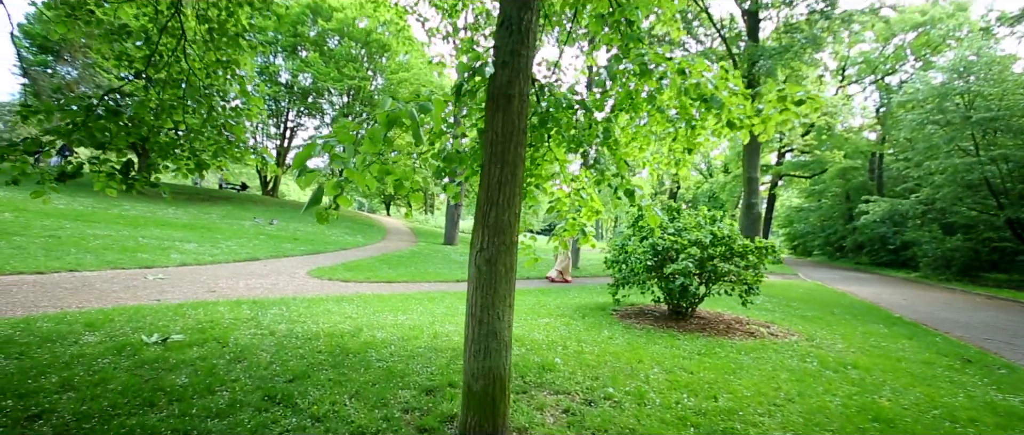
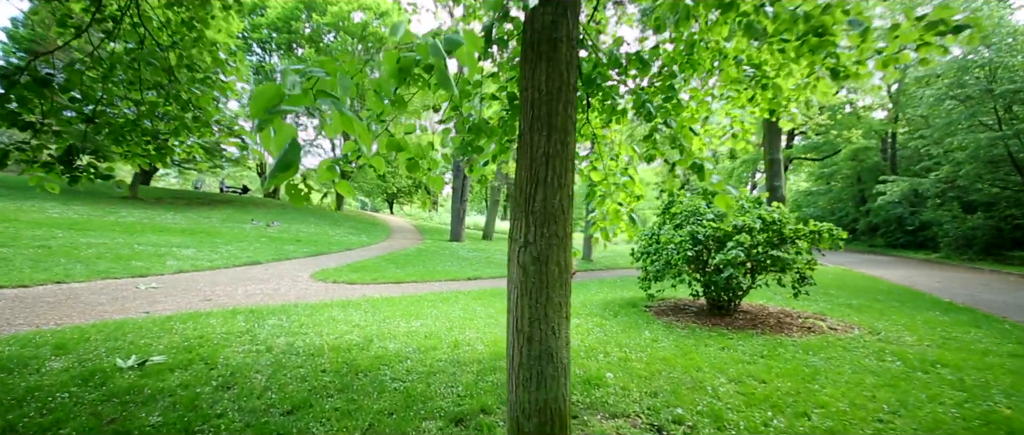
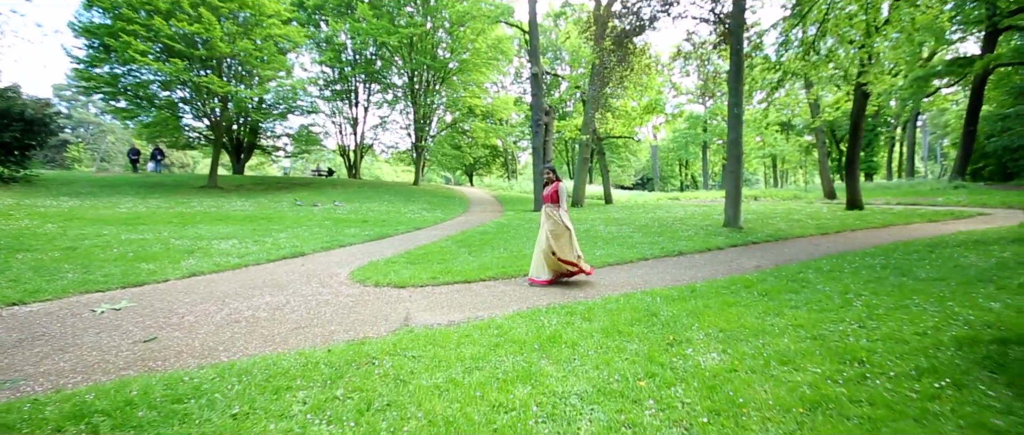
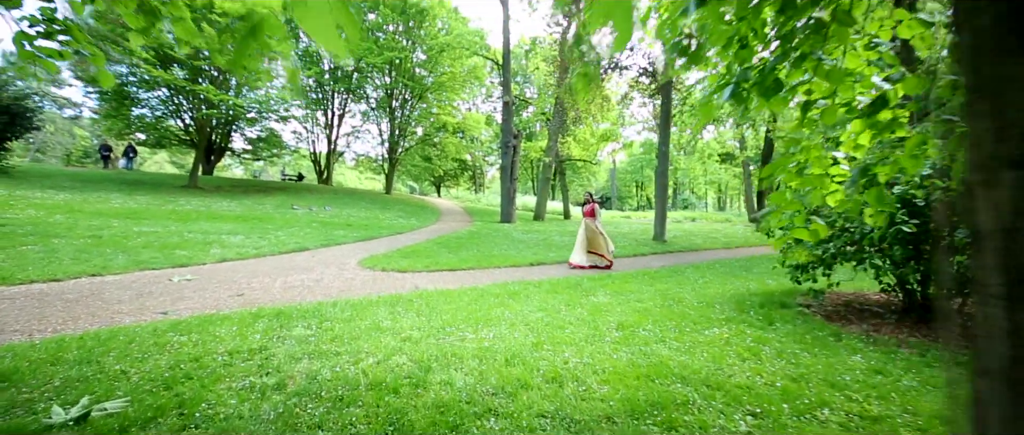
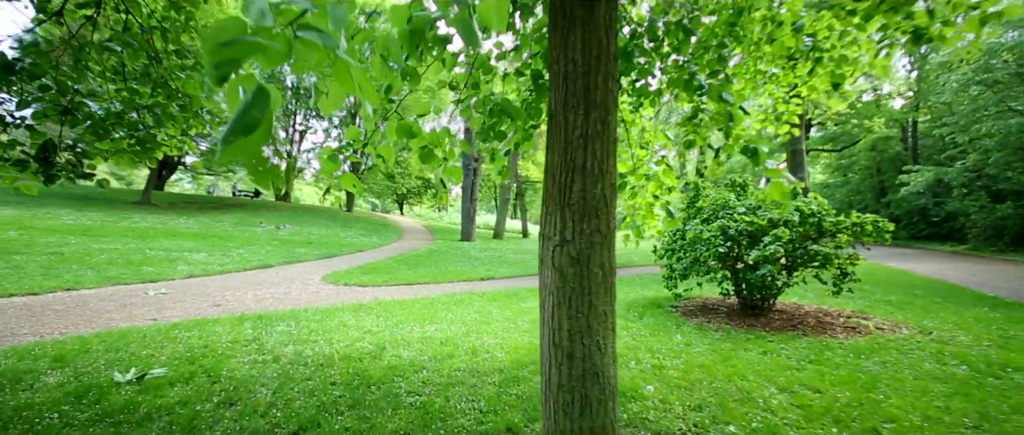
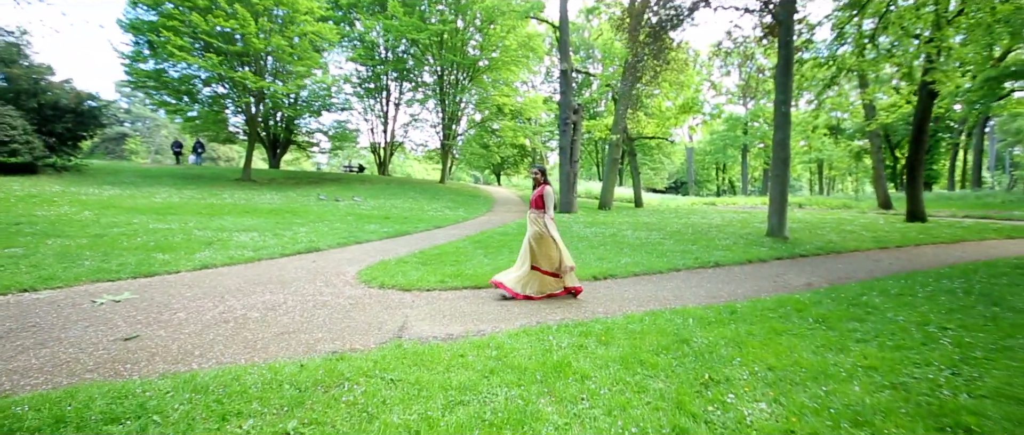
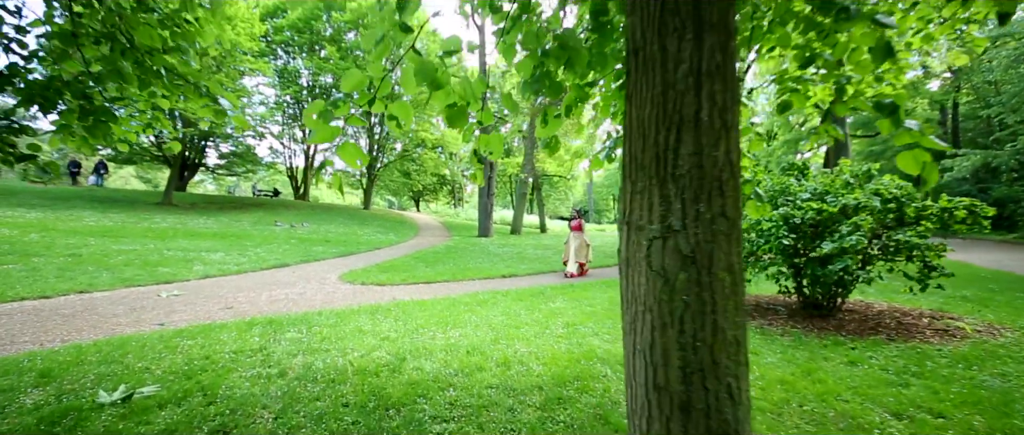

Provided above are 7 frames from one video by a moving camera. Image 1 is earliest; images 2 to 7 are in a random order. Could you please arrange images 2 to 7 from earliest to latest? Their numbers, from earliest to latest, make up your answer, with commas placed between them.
2, 5, 7, 4, 3, 6
